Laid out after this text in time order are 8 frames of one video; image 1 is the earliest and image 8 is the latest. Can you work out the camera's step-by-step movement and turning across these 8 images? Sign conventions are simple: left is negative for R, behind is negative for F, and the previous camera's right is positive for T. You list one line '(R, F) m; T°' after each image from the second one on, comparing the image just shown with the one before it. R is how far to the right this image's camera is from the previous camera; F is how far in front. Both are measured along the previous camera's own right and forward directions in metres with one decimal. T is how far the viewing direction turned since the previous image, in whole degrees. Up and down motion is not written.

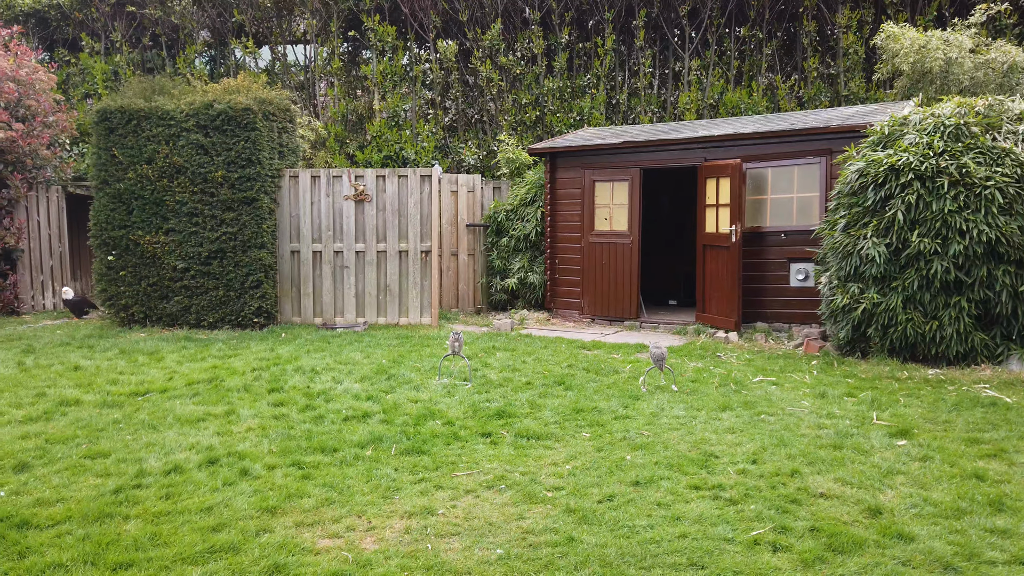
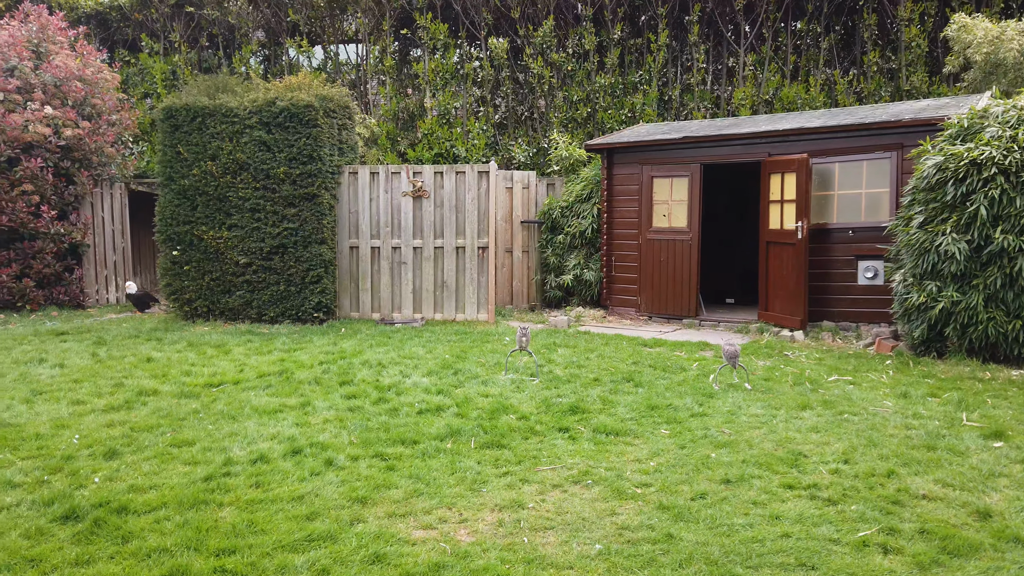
(-0.2, 0.0) m; -3°
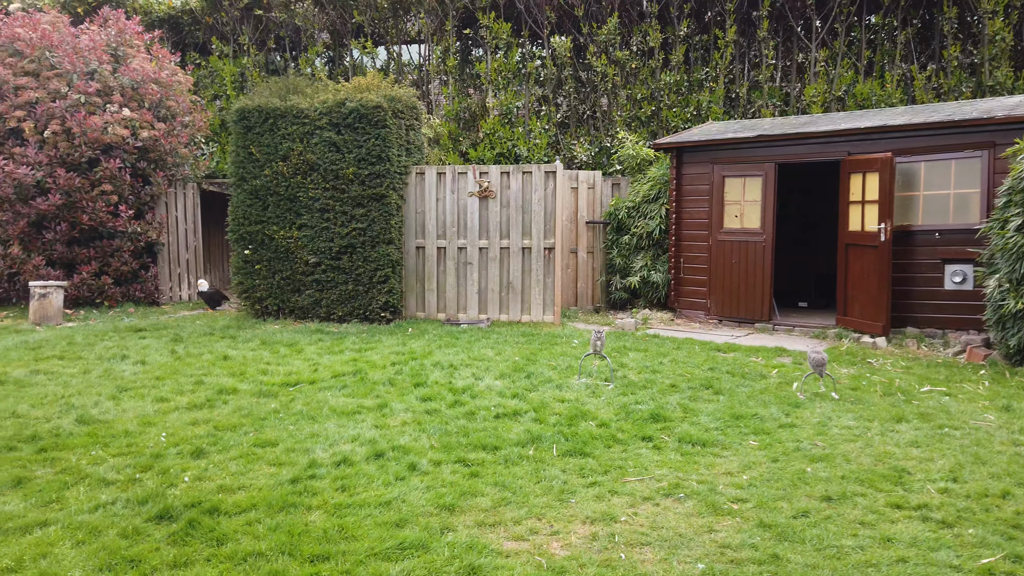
(-0.1, +0.1) m; -4°
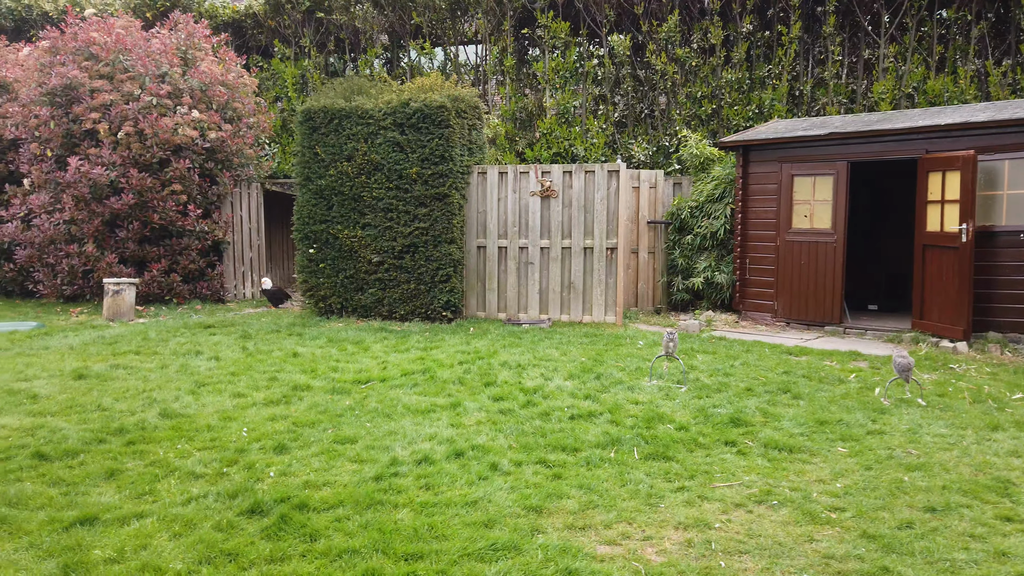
(-0.2, 0.0) m; -3°
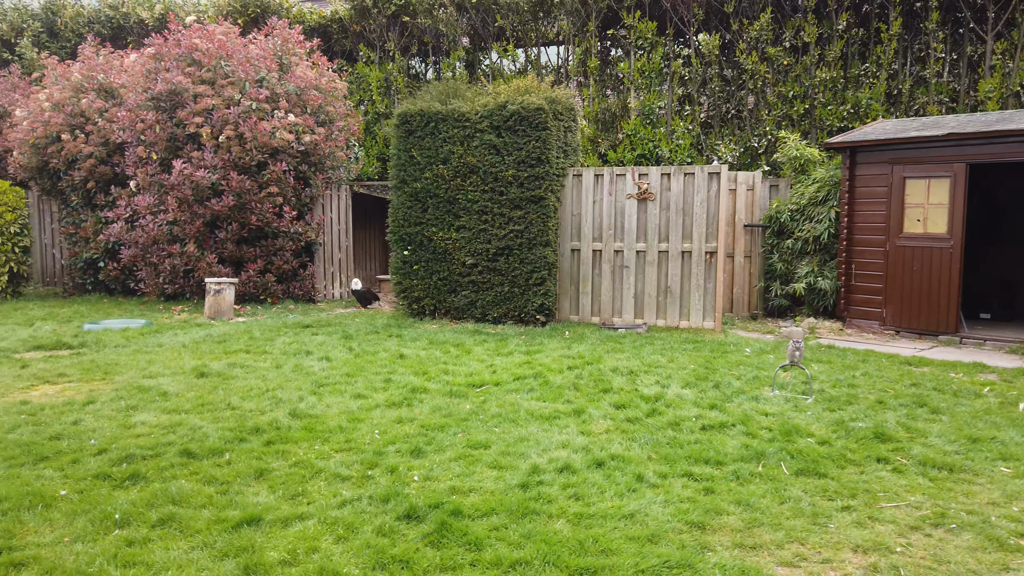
(-0.4, 0.0) m; -4°
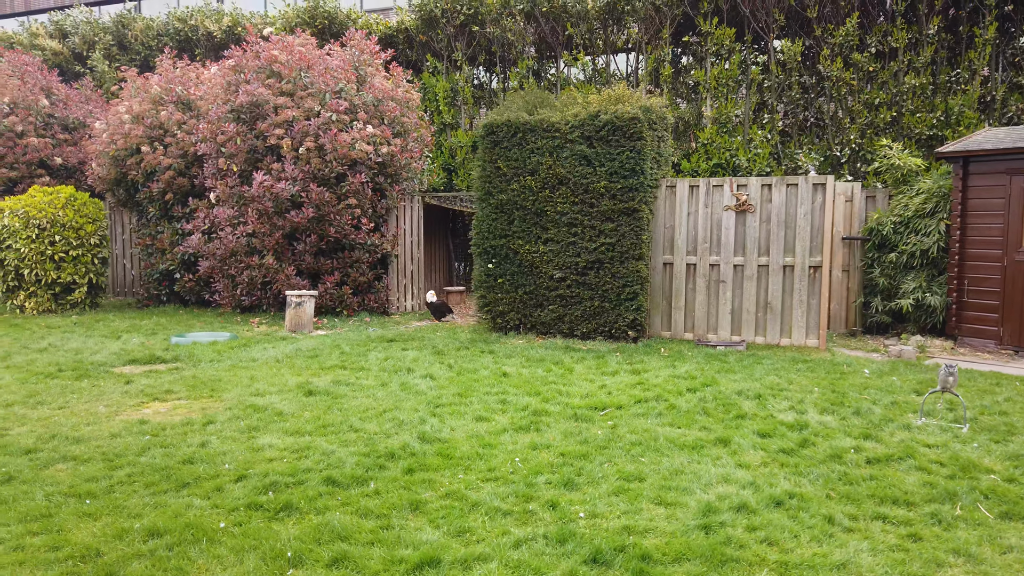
(-0.5, +0.2) m; -3°
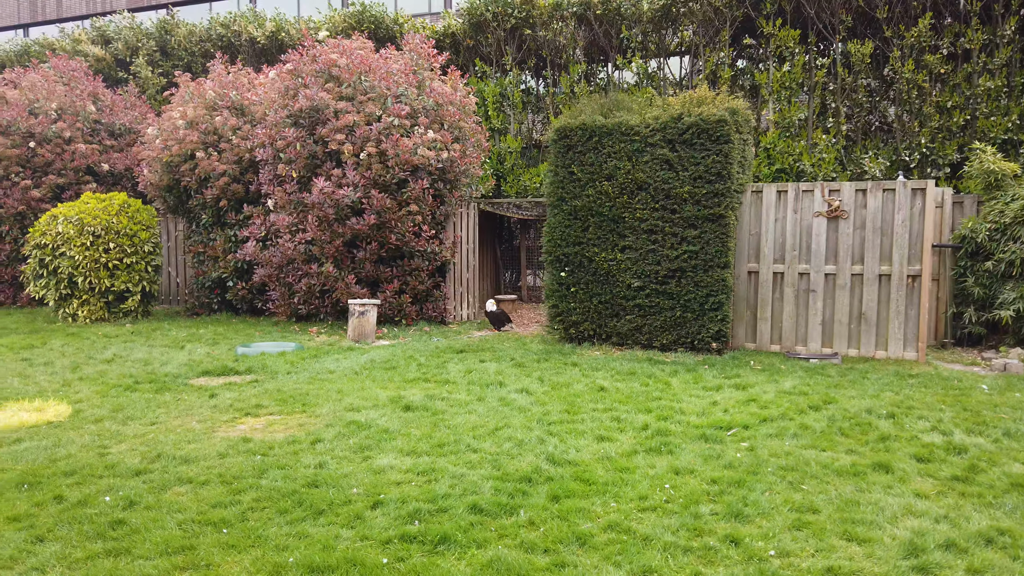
(-0.6, +0.3) m; -1°
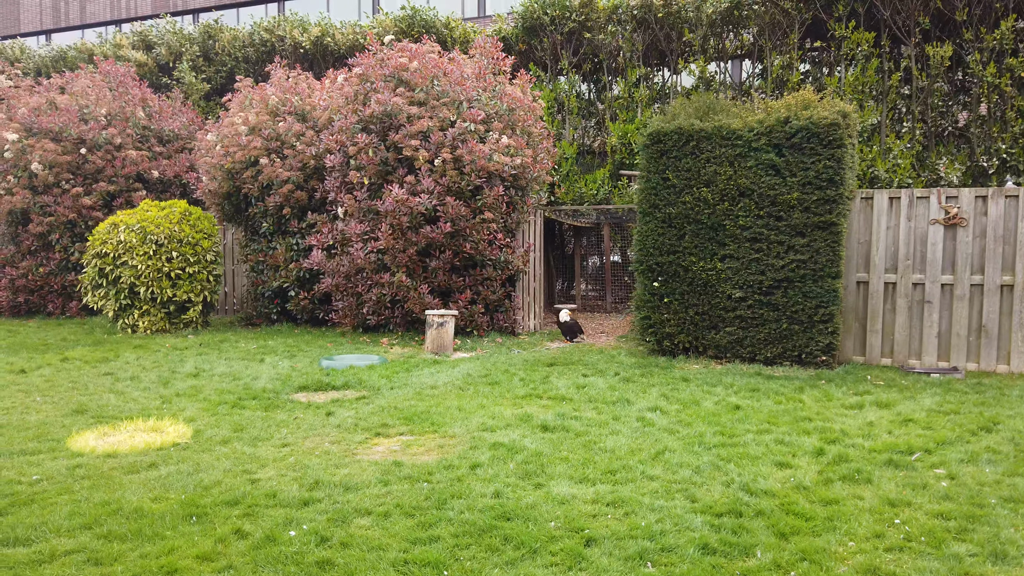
(-0.9, +0.3) m; 0°
